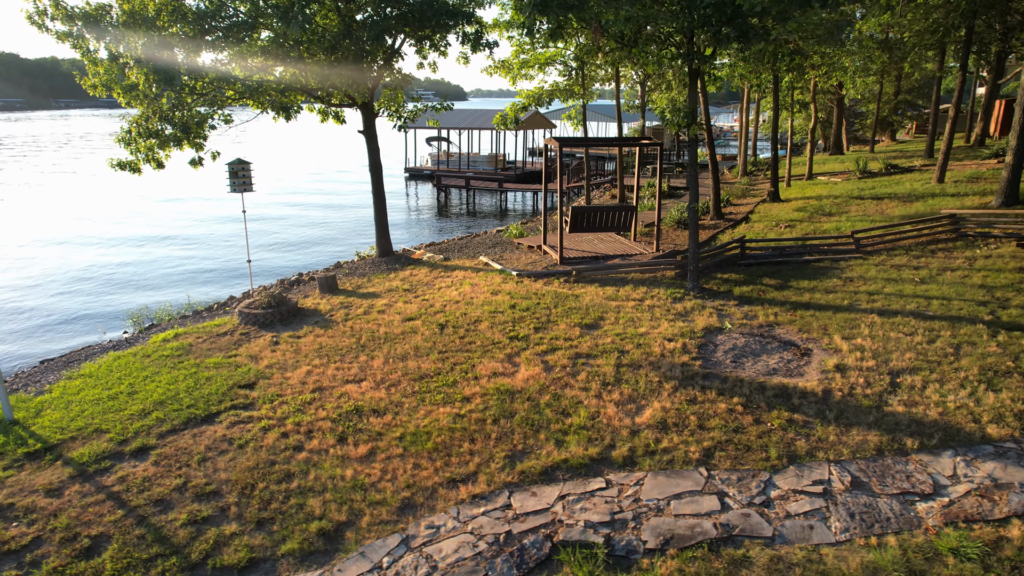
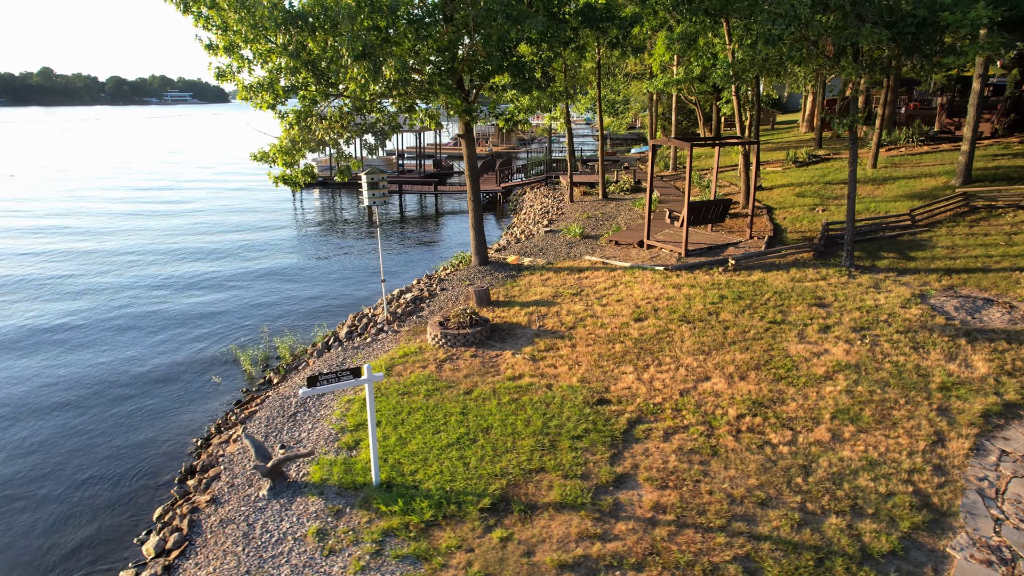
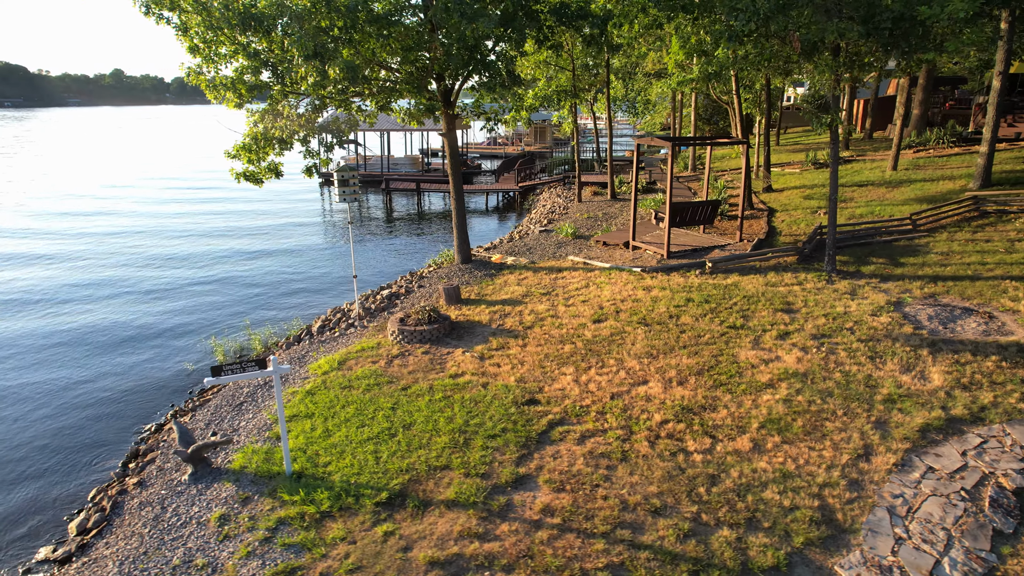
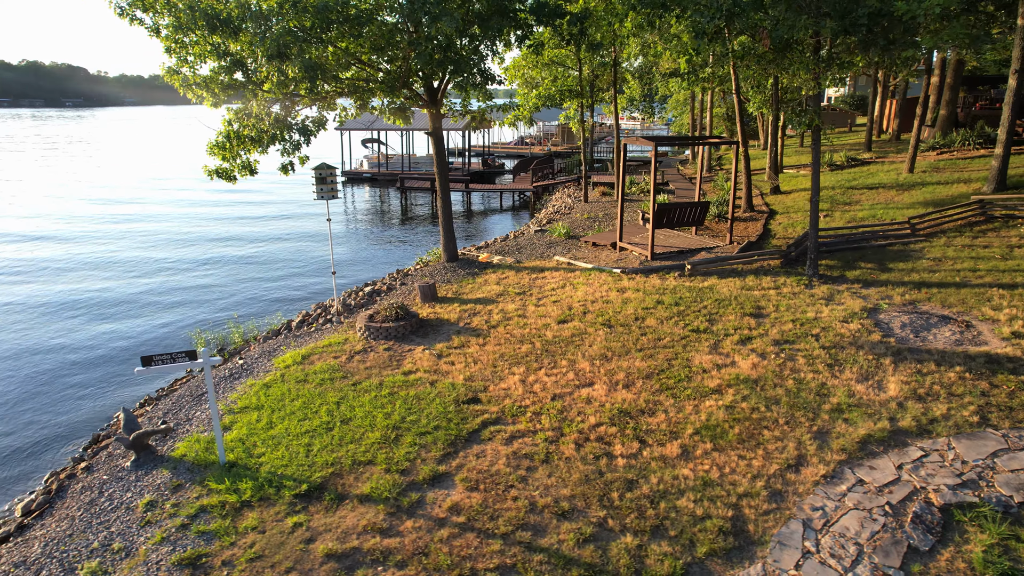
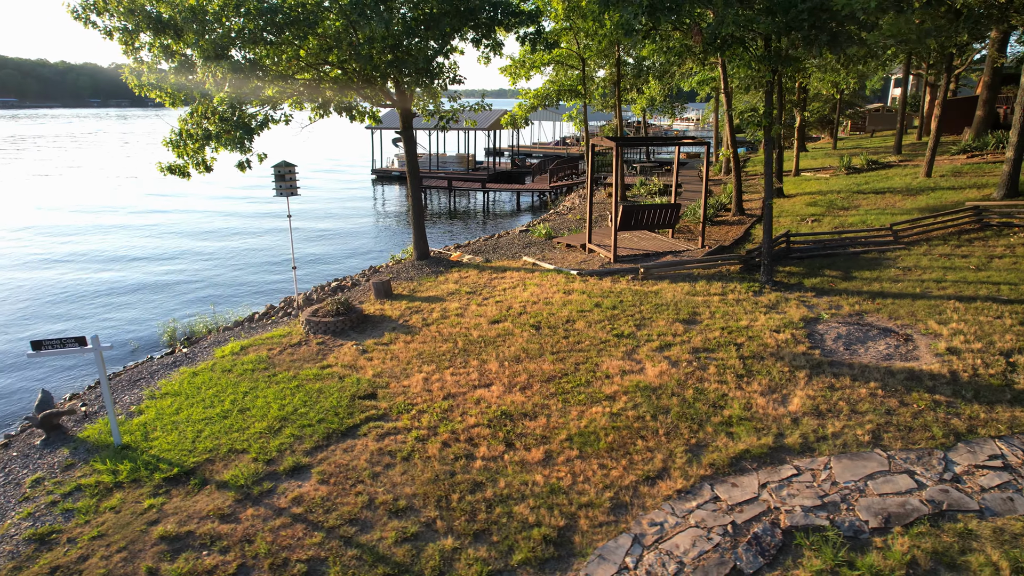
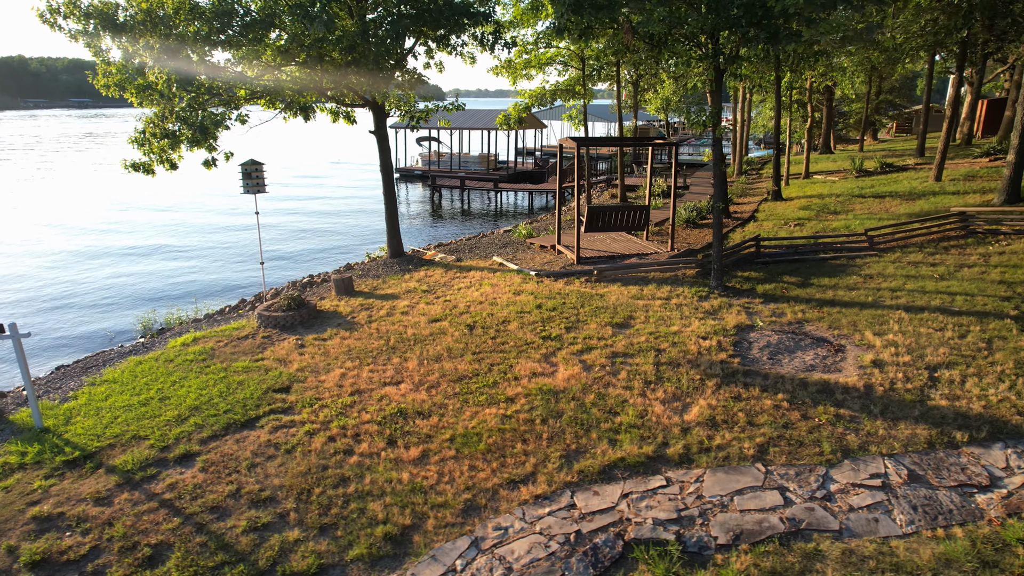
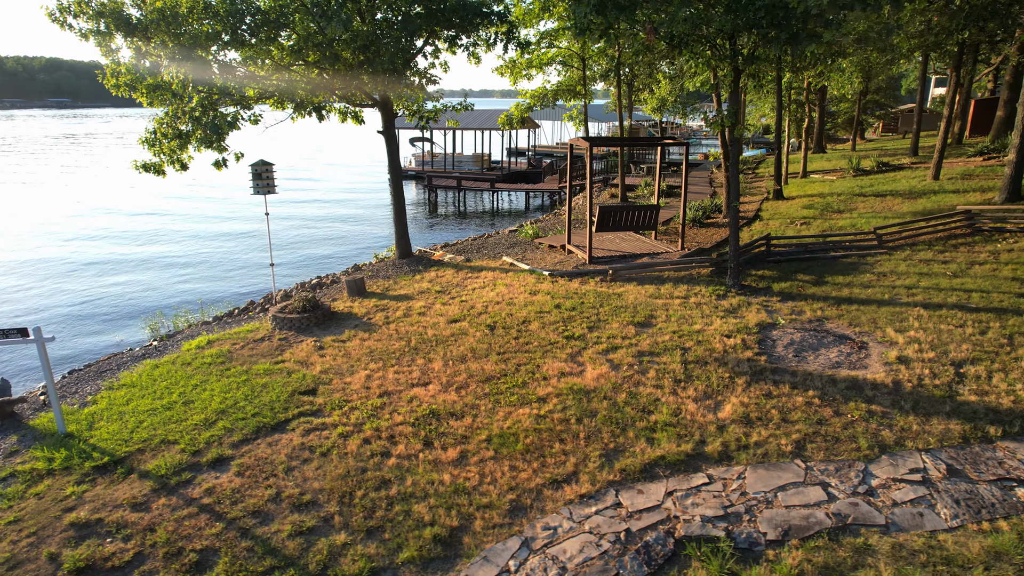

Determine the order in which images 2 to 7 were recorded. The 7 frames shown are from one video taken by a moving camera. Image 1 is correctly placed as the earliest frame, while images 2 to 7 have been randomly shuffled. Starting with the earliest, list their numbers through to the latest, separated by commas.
6, 7, 5, 4, 3, 2
